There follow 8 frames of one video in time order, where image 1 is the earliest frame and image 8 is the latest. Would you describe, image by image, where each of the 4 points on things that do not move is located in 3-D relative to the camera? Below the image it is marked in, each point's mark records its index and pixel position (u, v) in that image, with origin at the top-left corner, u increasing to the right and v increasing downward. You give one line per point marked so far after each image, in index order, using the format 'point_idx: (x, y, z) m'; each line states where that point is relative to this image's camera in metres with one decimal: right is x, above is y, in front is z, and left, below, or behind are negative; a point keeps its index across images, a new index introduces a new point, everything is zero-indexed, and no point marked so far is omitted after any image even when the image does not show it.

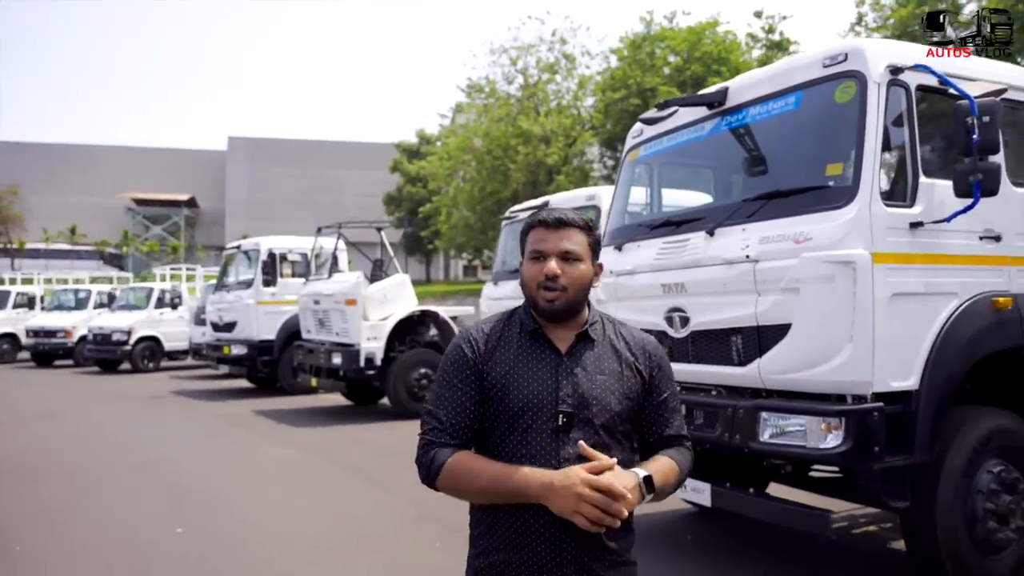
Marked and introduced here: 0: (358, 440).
0: (-1.8, -1.8, +10.1) m
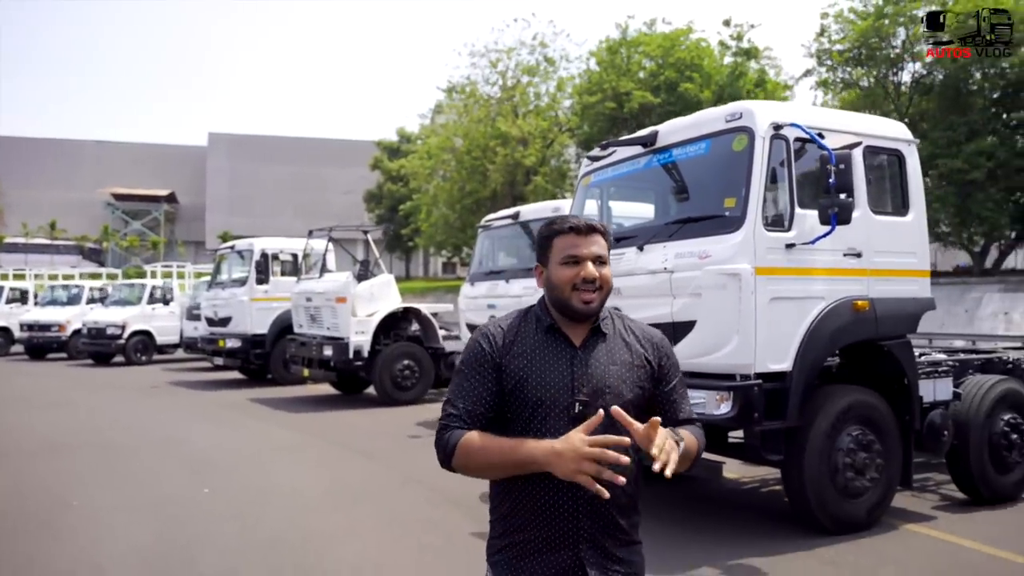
0: (-2.1, -1.8, +11.3) m
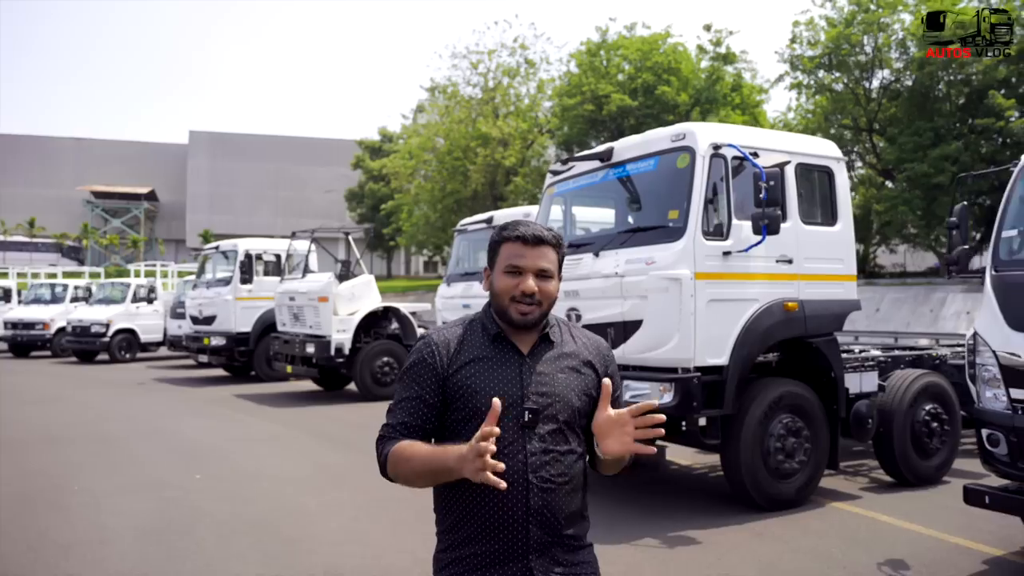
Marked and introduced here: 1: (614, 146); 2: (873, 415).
0: (-2.5, -1.8, +11.9) m
1: (+0.8, +1.1, +7.0) m
2: (+2.9, -1.0, +6.9) m
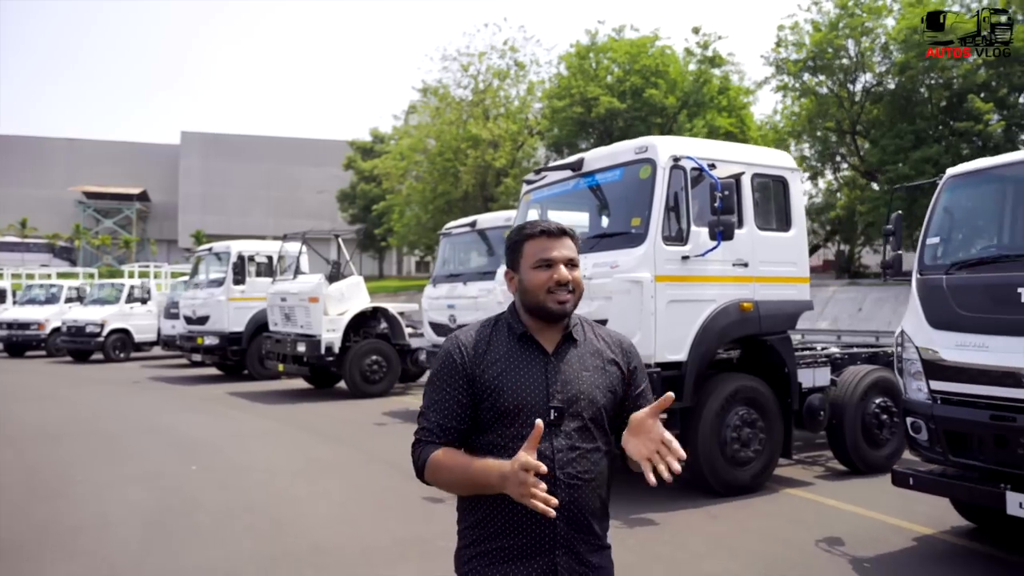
0: (-2.7, -1.8, +12.3) m
1: (+0.6, +1.1, +7.5) m
2: (+2.7, -1.0, +7.4) m
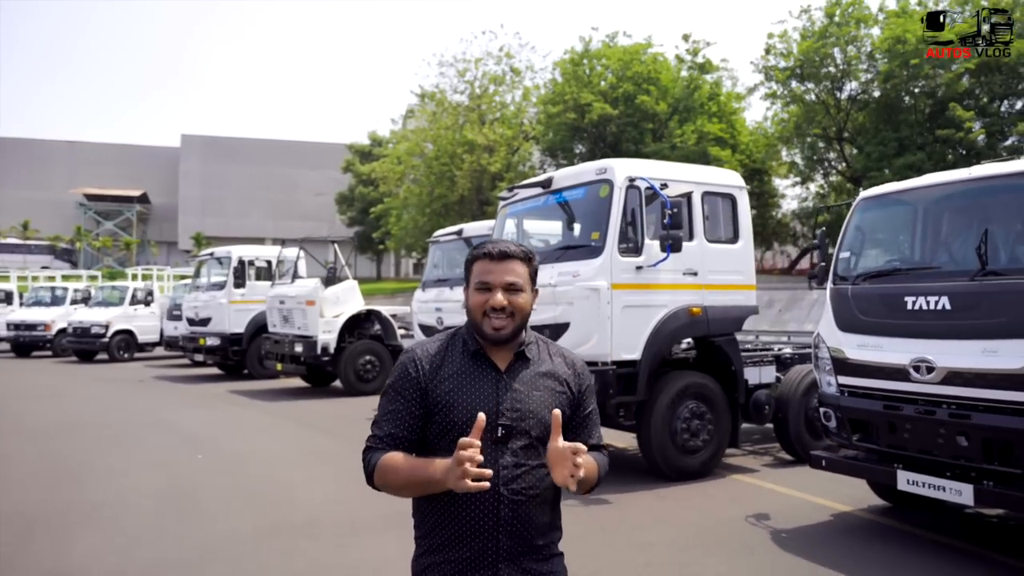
0: (-2.9, -1.8, +13.1) m
1: (+0.4, +1.1, +8.3) m
2: (+2.4, -1.1, +8.3) m
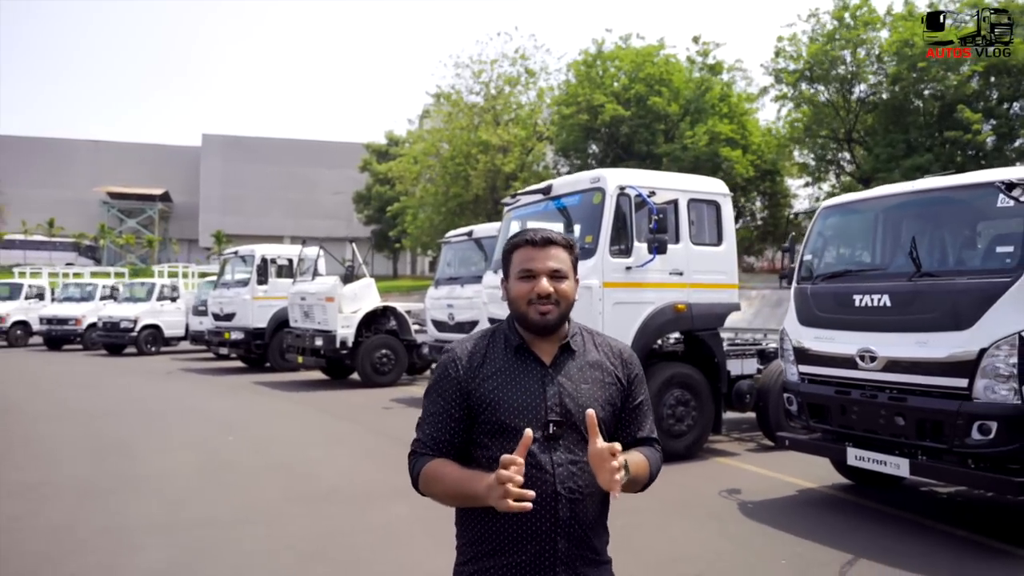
0: (-2.8, -1.8, +14.0) m
1: (+0.4, +1.1, +9.1) m
2: (+2.5, -1.1, +9.0) m
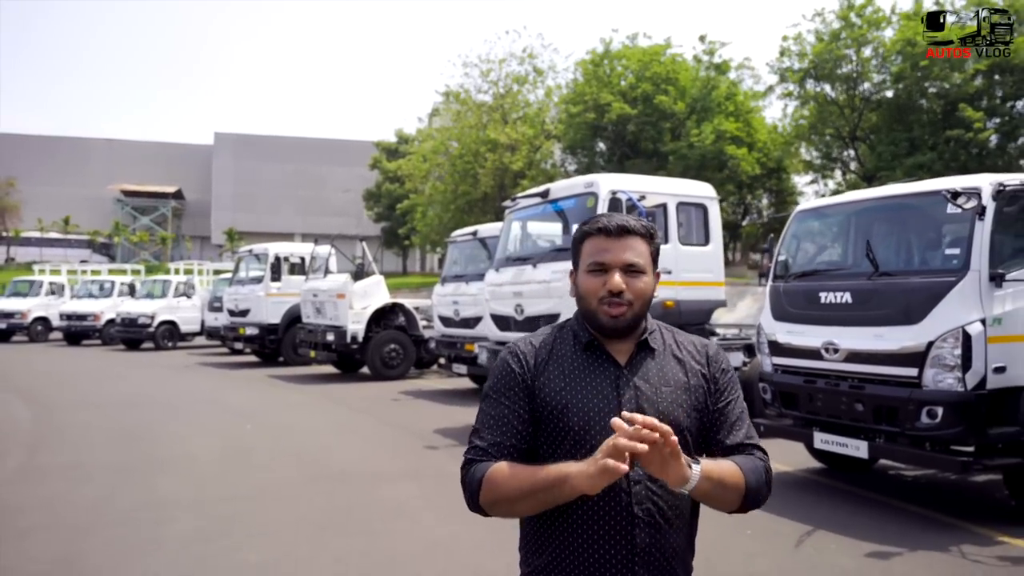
0: (-2.8, -1.7, +14.6) m
1: (+0.4, +1.1, +9.6) m
2: (+2.5, -1.0, +9.6) m
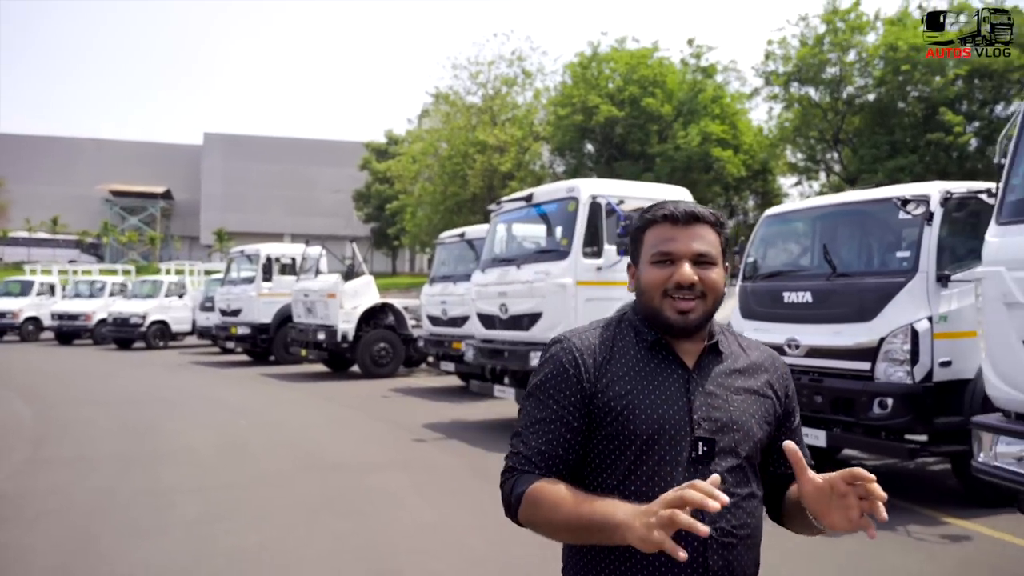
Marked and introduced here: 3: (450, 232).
0: (-3.0, -1.7, +15.0) m
1: (+0.2, +1.1, +10.1) m
2: (+2.3, -1.0, +10.0) m
3: (-1.1, +1.0, +15.5) m
